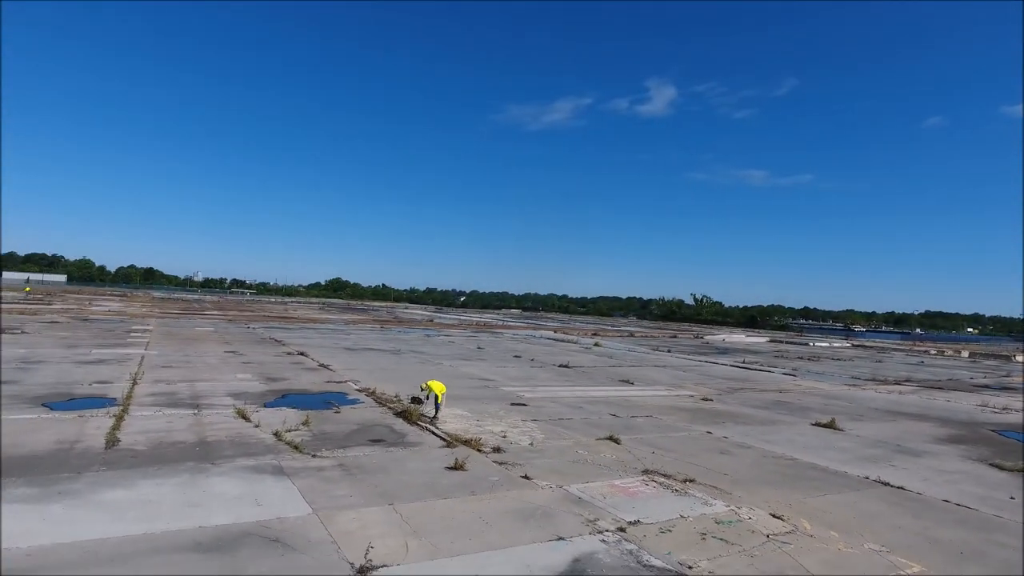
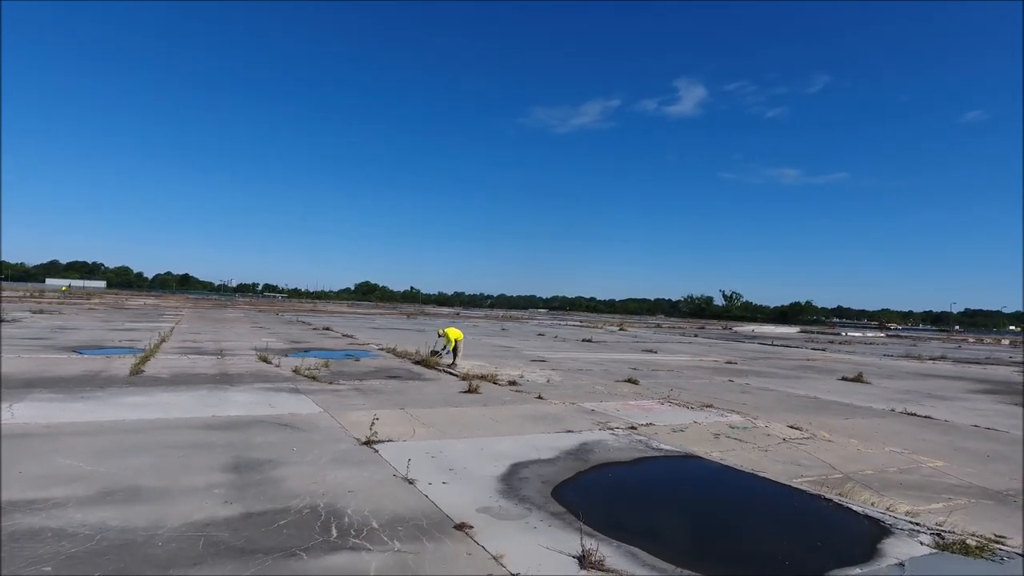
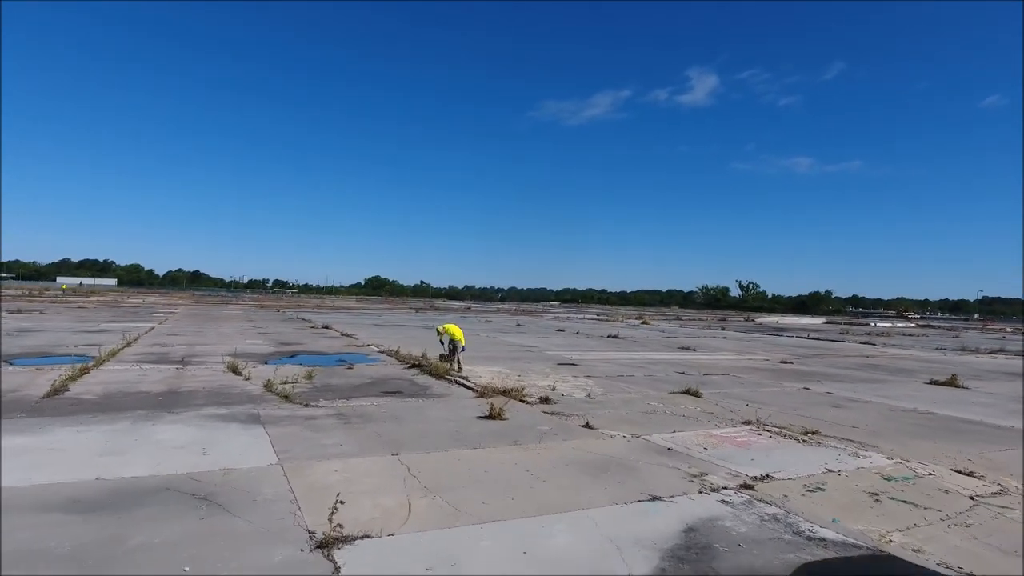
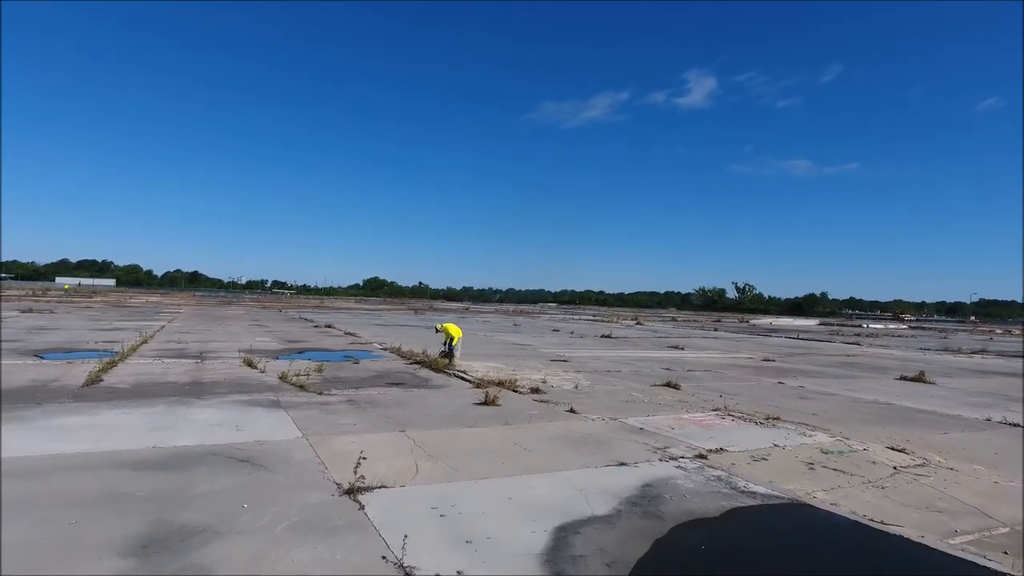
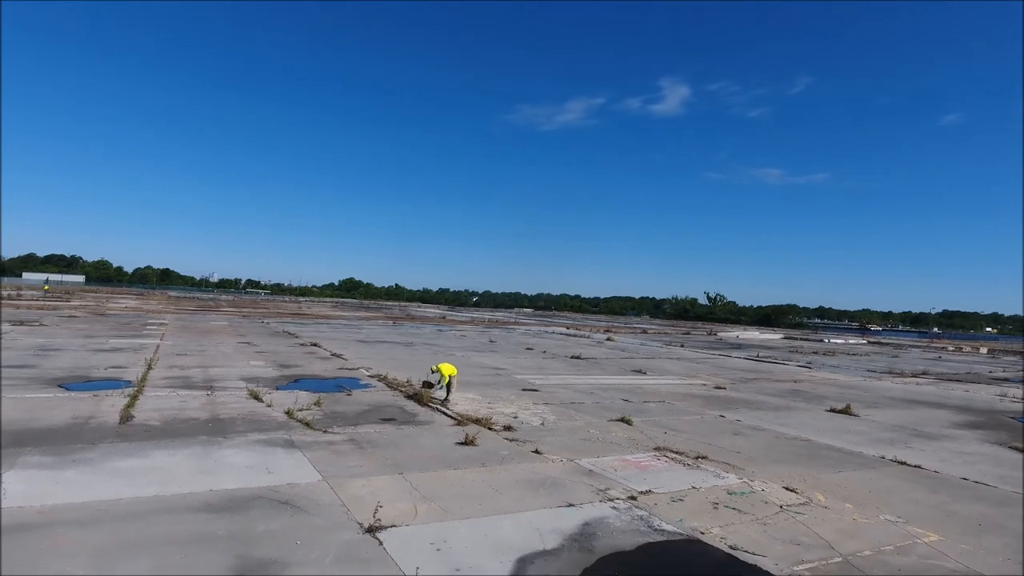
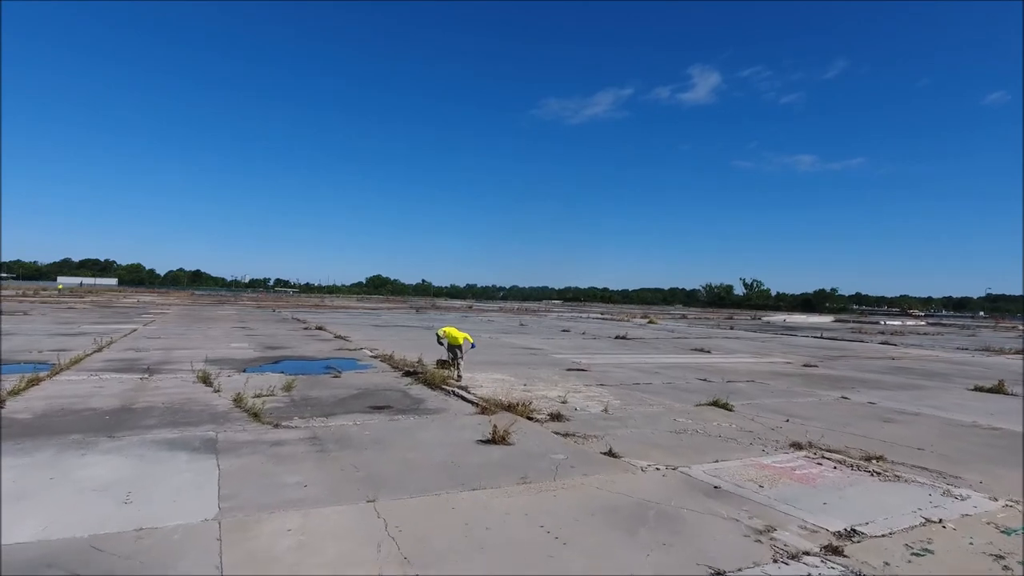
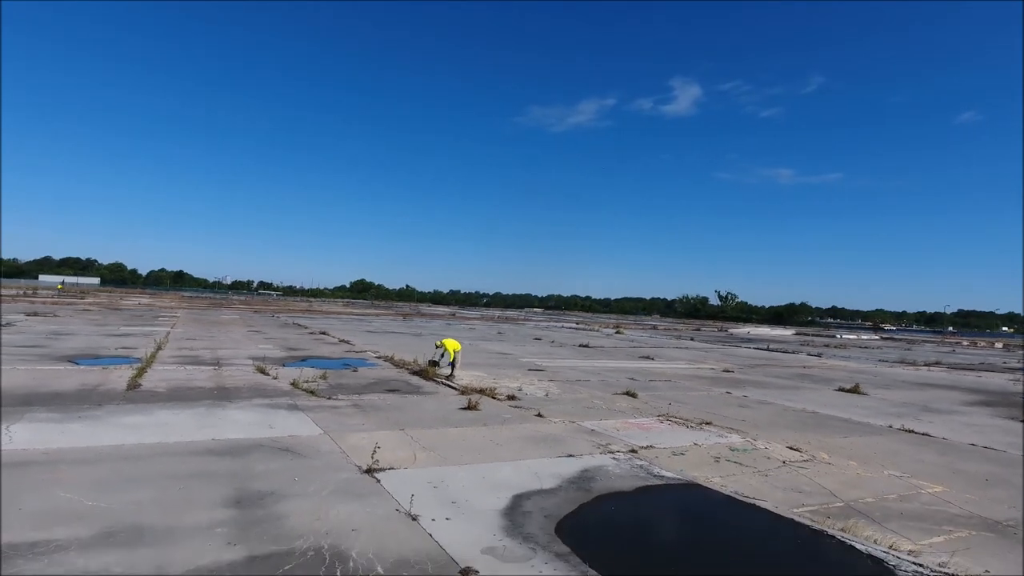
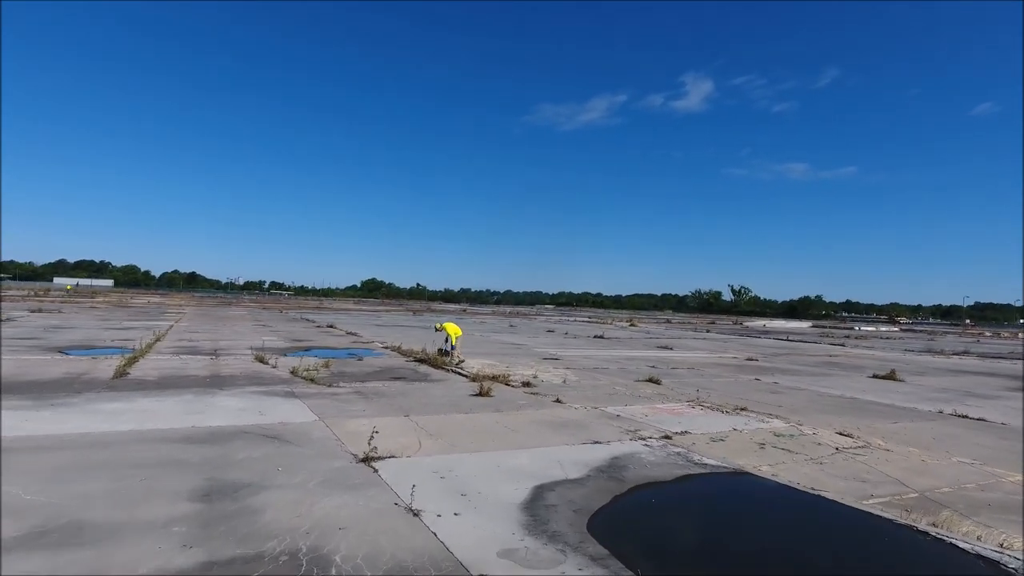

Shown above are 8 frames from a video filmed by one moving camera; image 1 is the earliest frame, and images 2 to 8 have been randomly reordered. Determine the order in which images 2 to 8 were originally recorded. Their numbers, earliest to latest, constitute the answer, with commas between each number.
5, 7, 2, 8, 4, 3, 6
